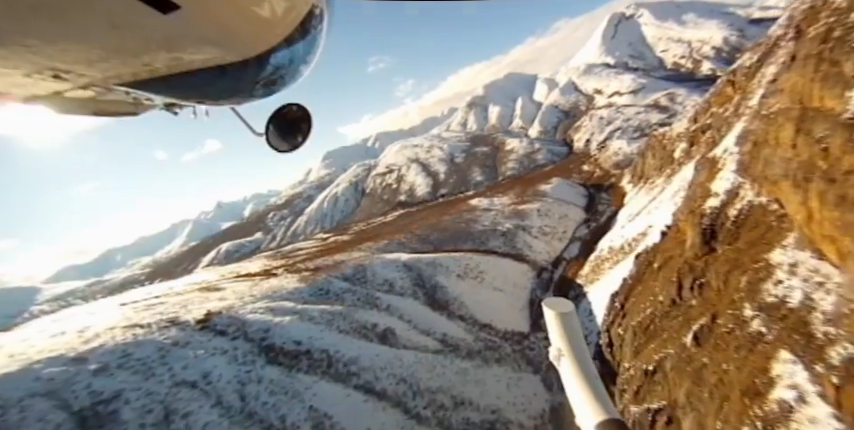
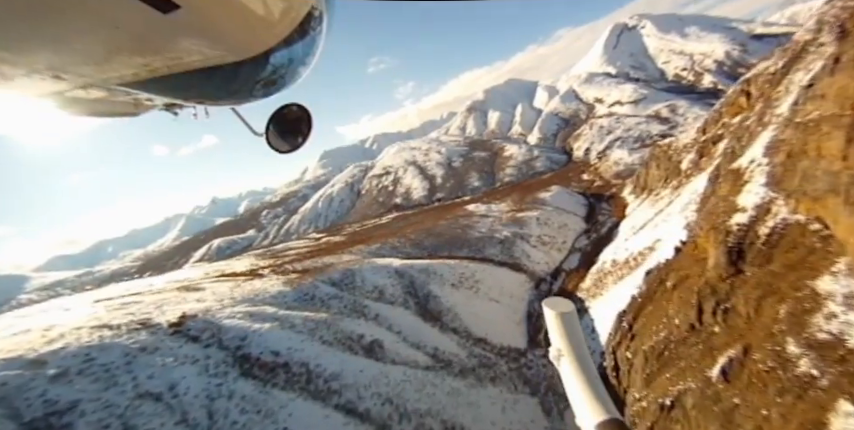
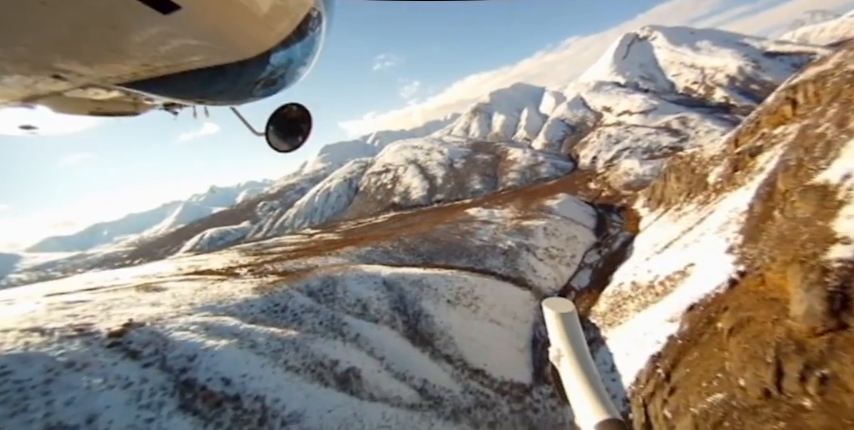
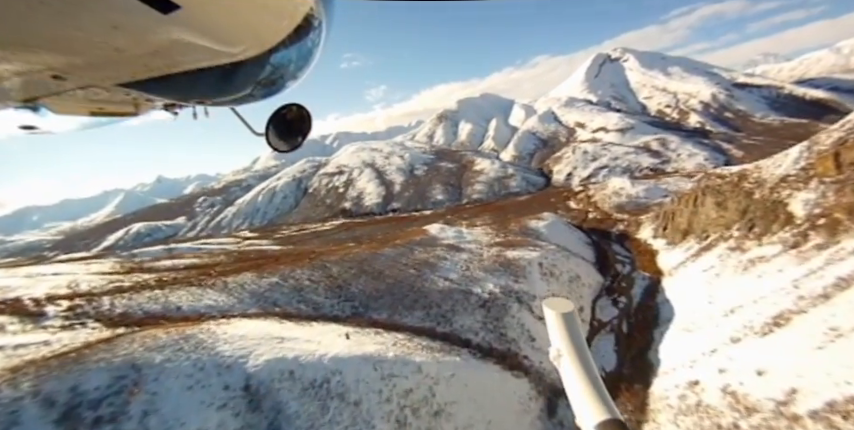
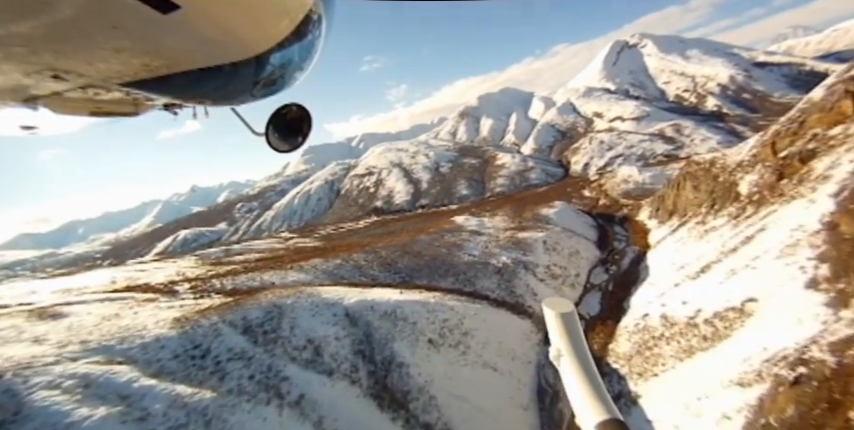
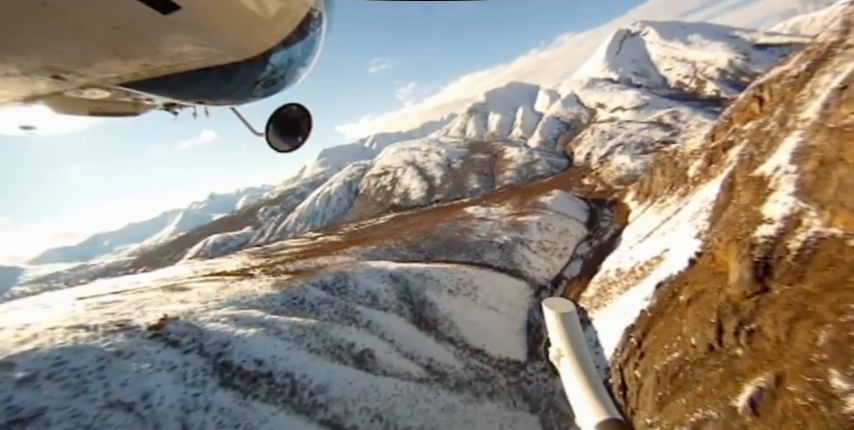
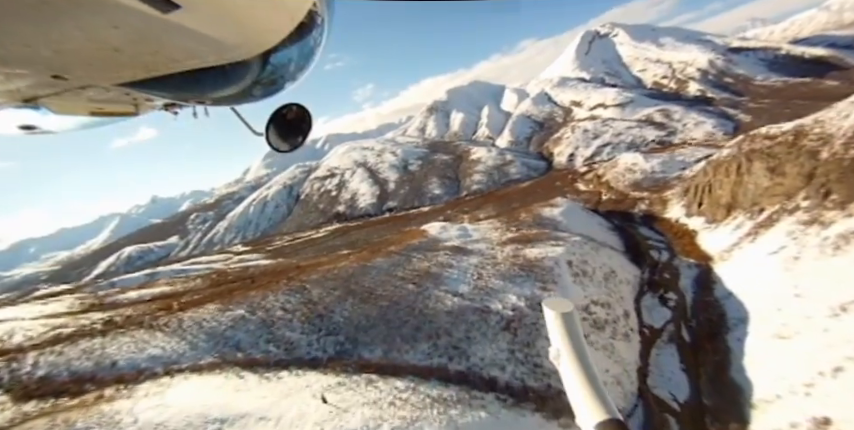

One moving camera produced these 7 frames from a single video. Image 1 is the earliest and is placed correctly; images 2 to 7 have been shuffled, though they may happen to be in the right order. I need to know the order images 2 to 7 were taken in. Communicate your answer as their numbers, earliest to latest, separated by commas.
2, 6, 3, 5, 4, 7
